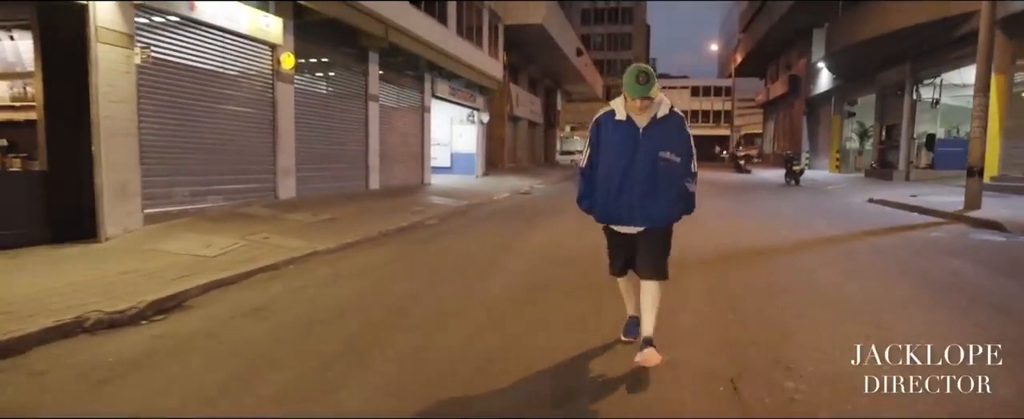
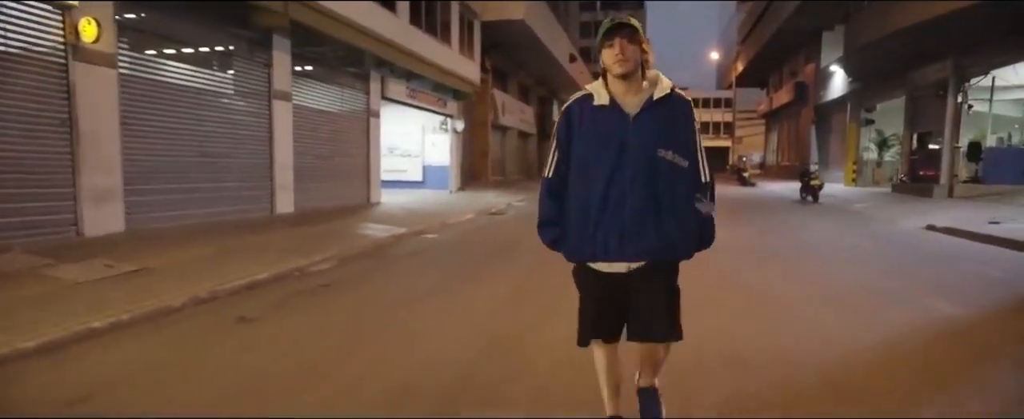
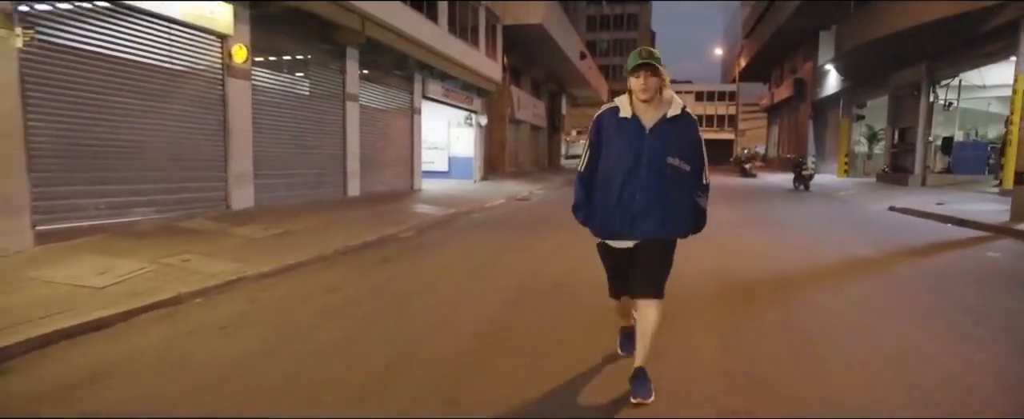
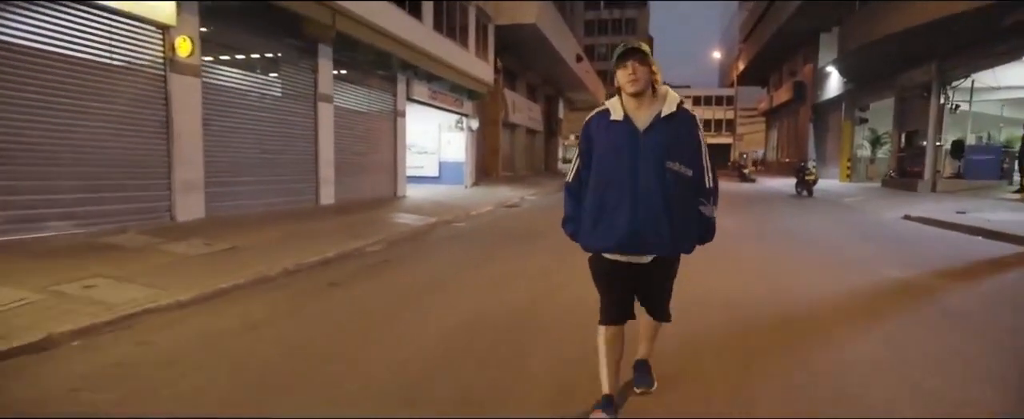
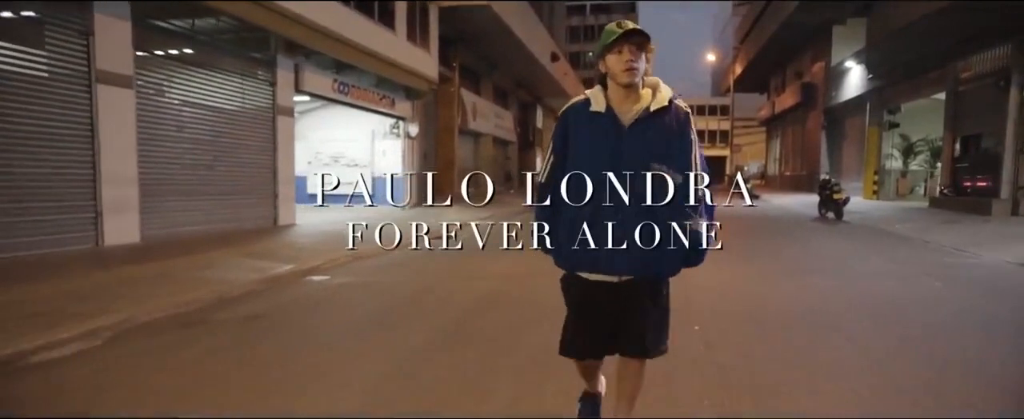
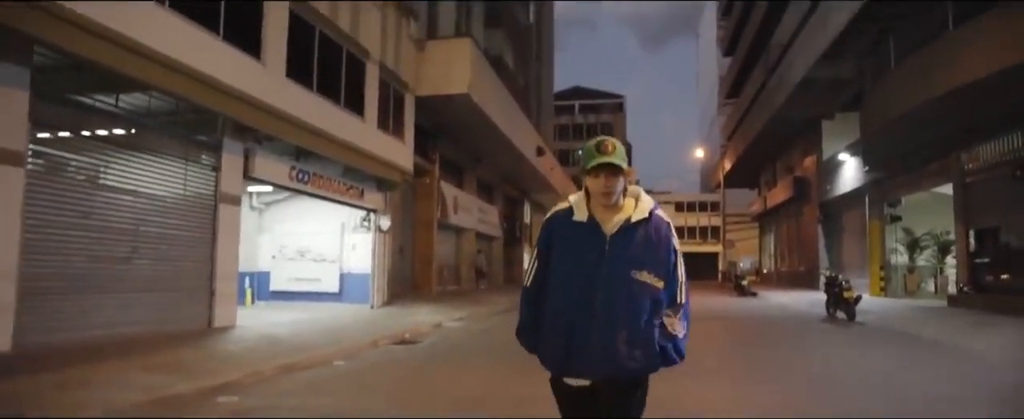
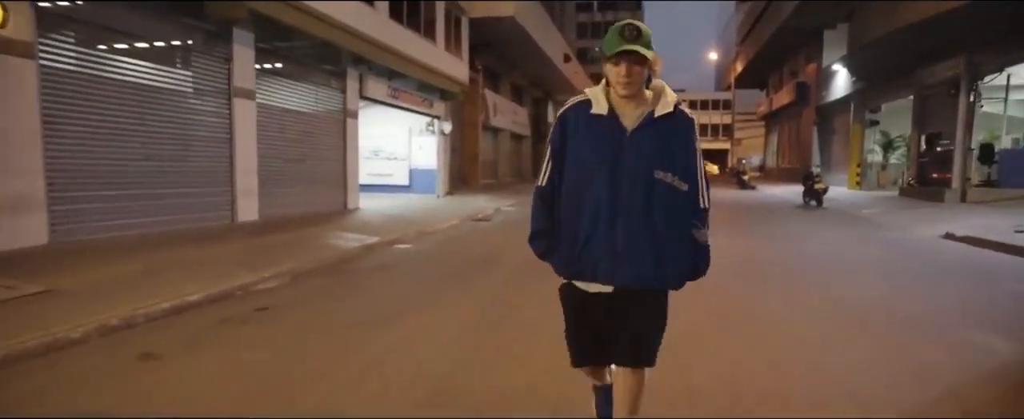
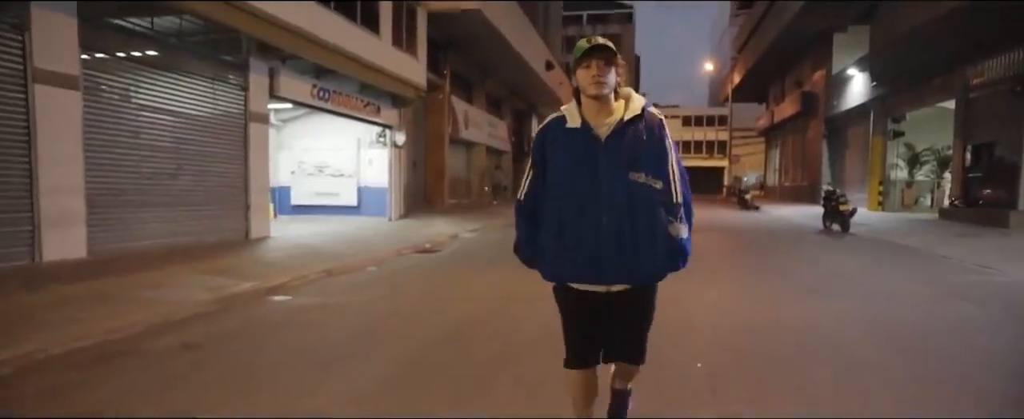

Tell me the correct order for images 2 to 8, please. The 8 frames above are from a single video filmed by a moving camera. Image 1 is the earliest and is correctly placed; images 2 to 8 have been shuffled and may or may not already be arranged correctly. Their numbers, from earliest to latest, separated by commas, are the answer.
3, 4, 2, 7, 5, 8, 6
